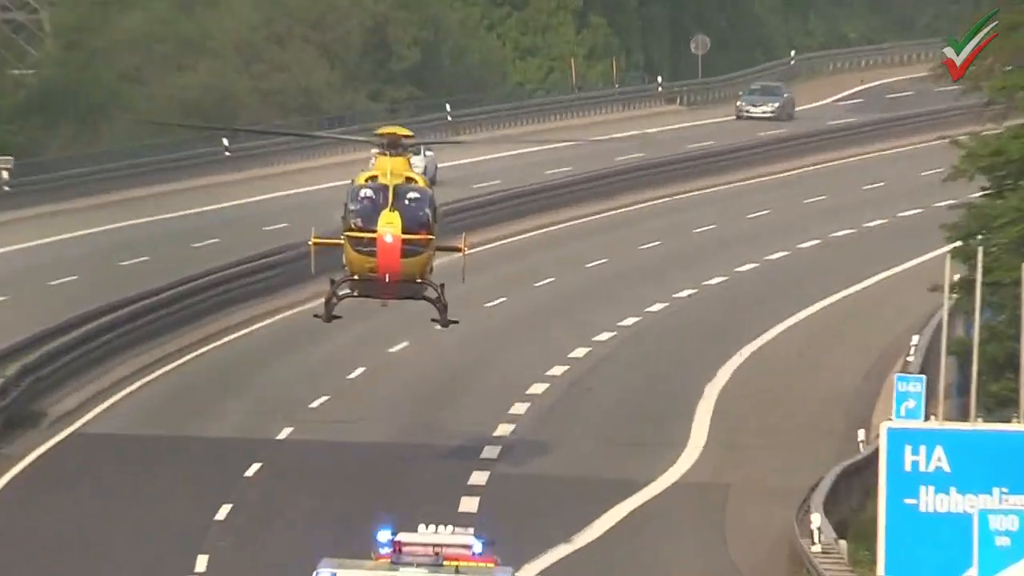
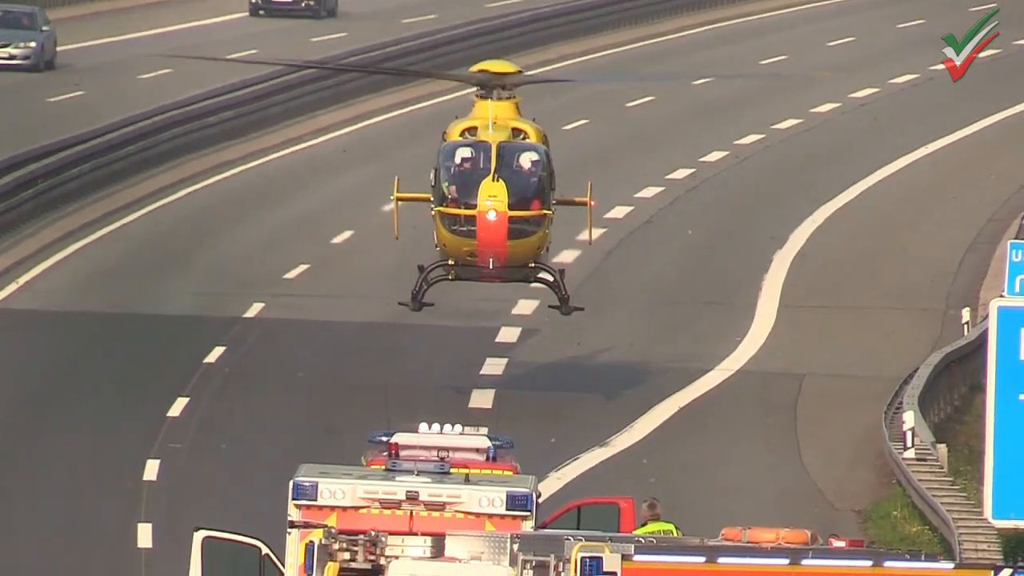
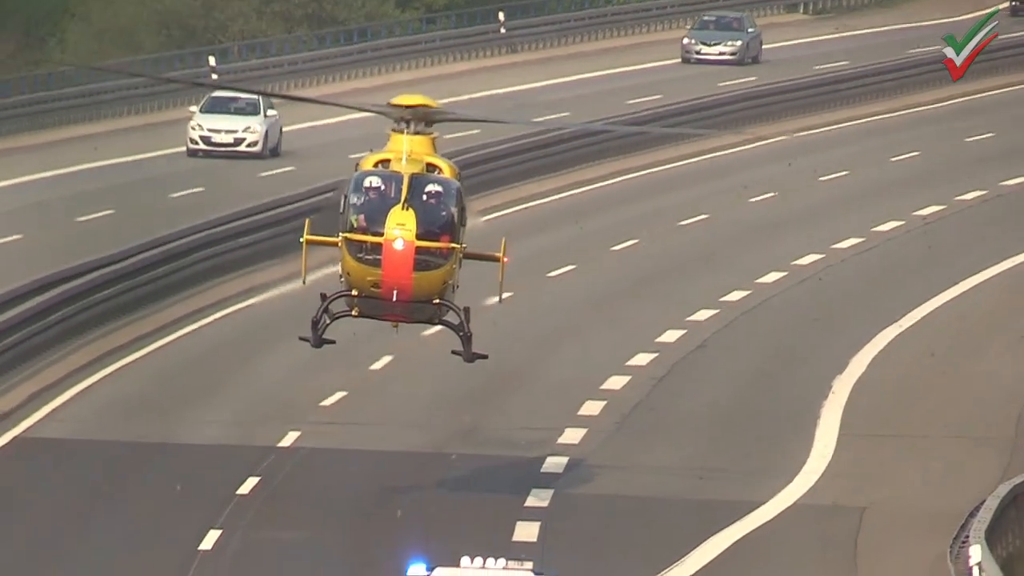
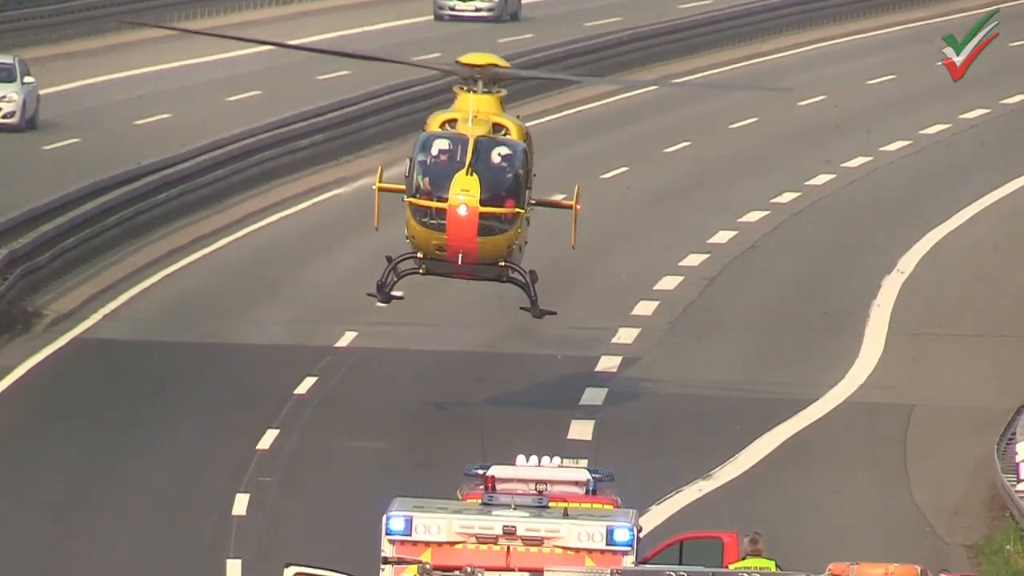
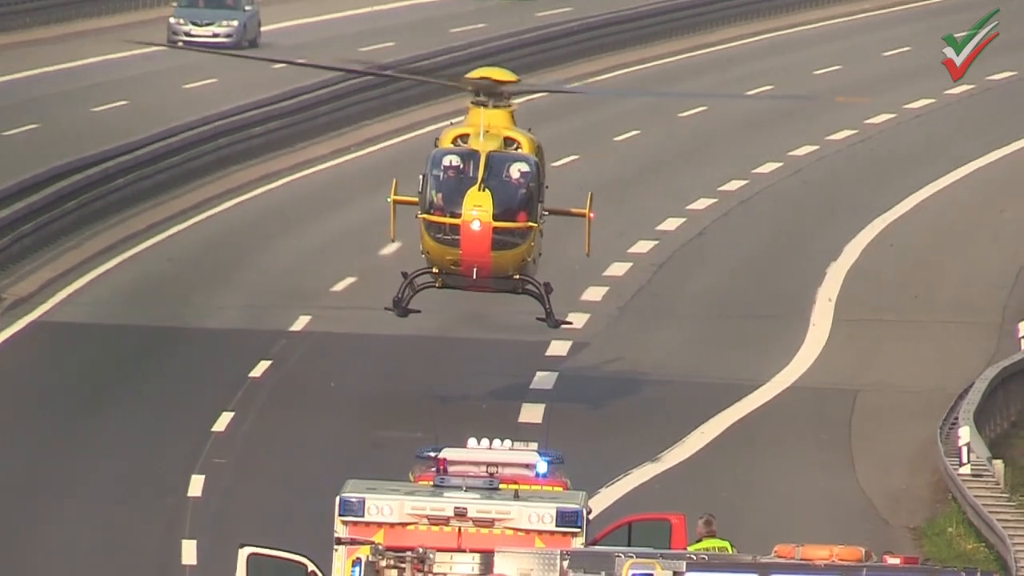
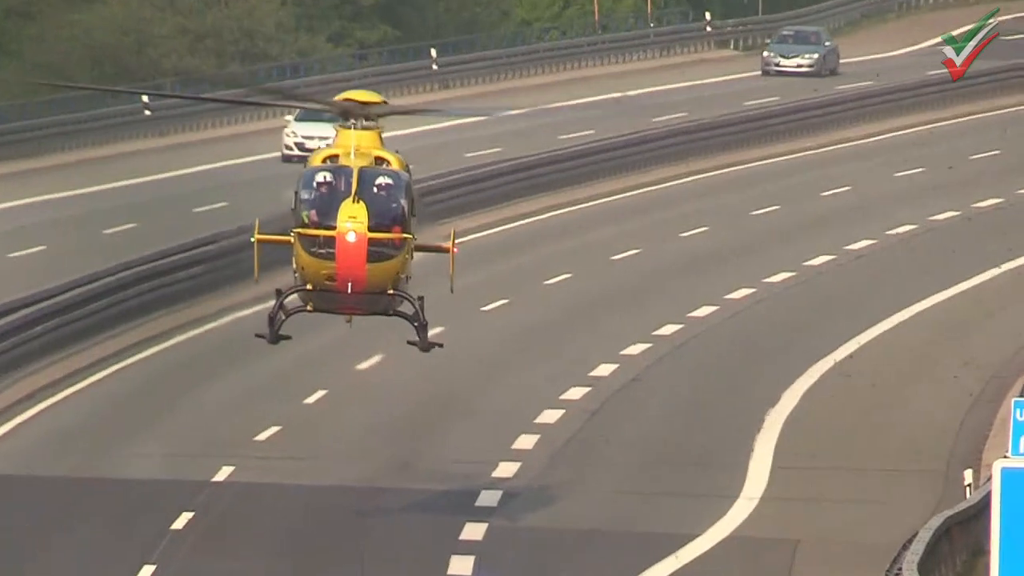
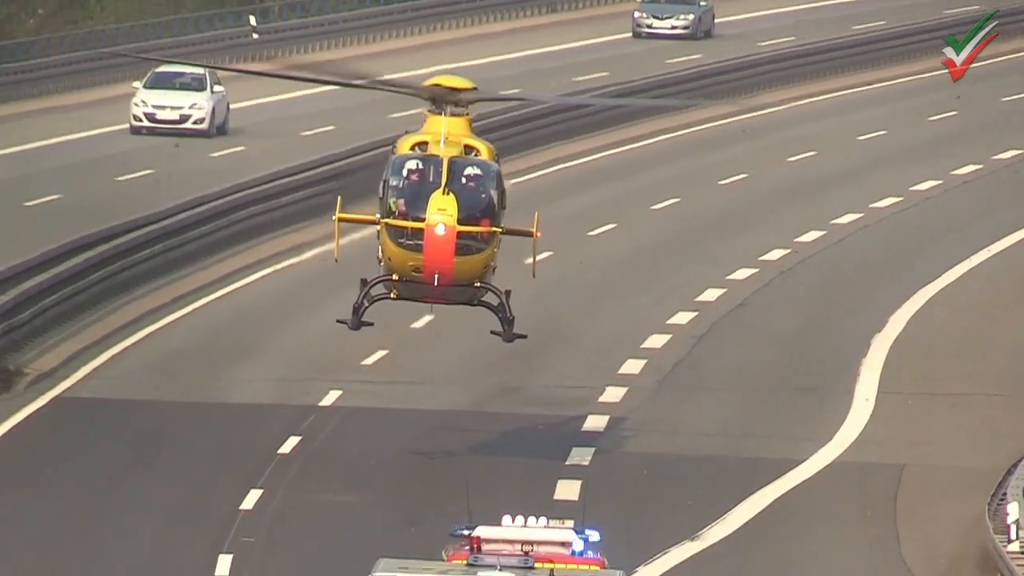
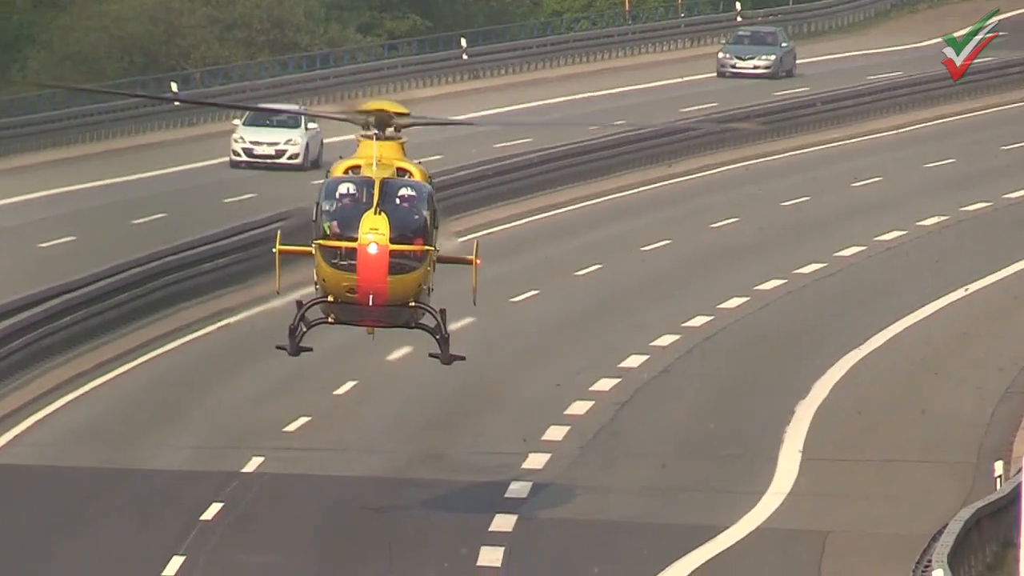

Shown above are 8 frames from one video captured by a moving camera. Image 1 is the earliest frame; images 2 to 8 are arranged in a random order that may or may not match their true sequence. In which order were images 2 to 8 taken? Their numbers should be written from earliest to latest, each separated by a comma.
6, 8, 3, 7, 4, 5, 2
